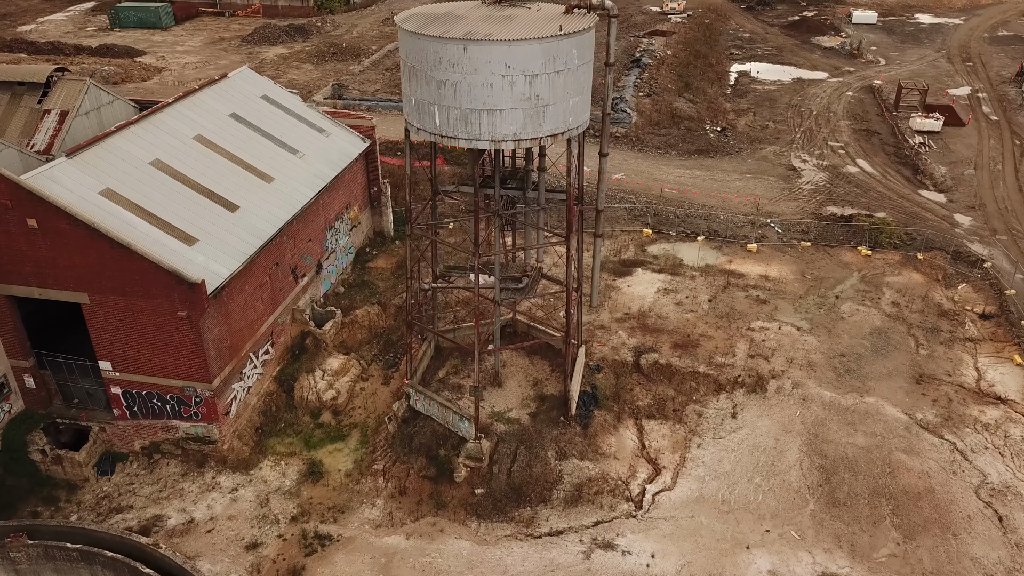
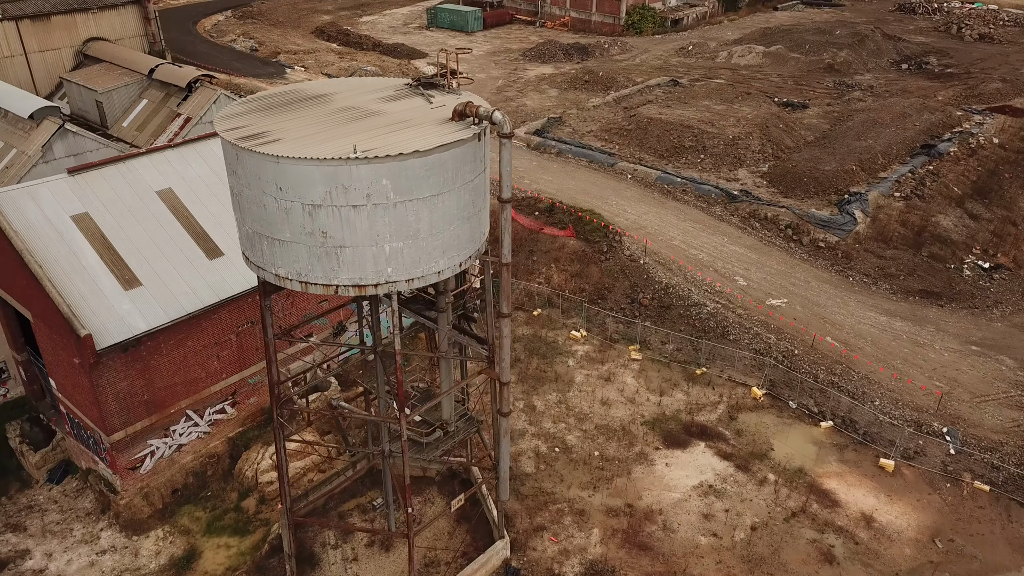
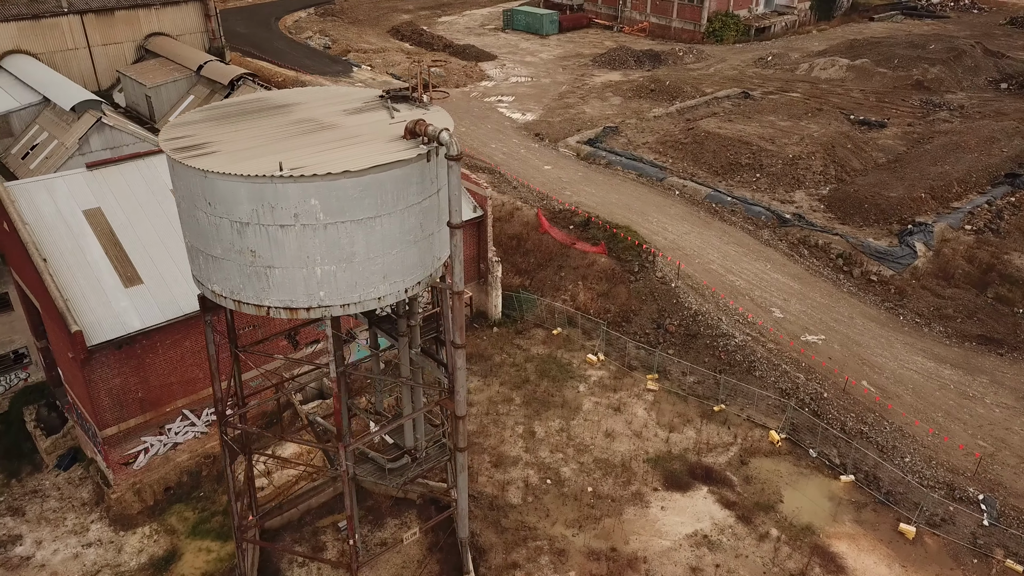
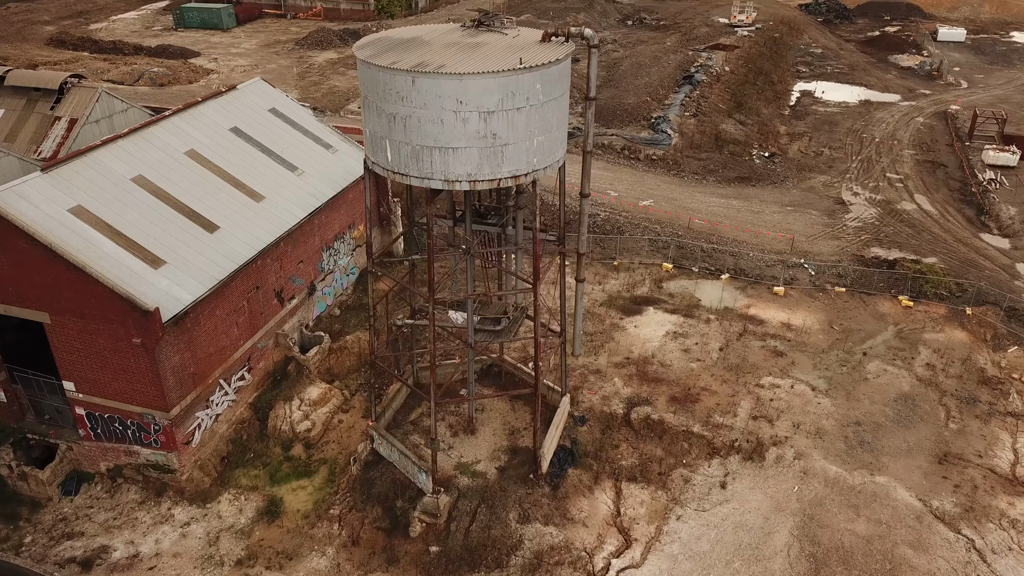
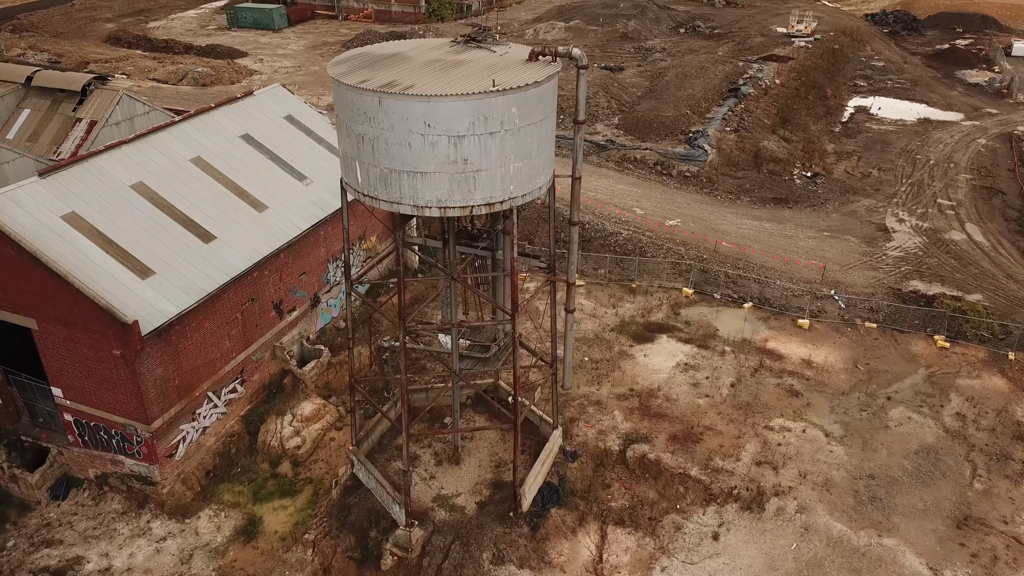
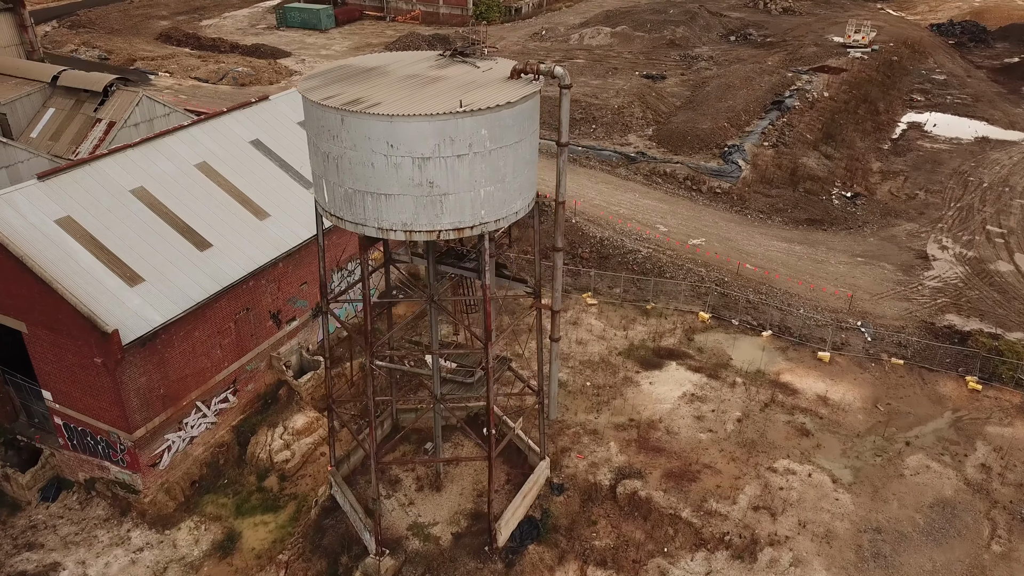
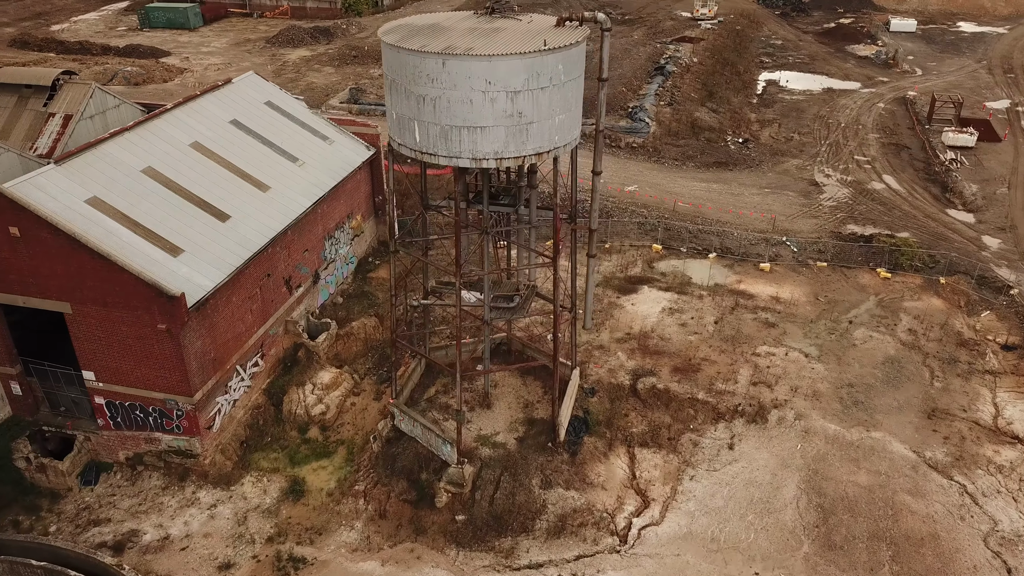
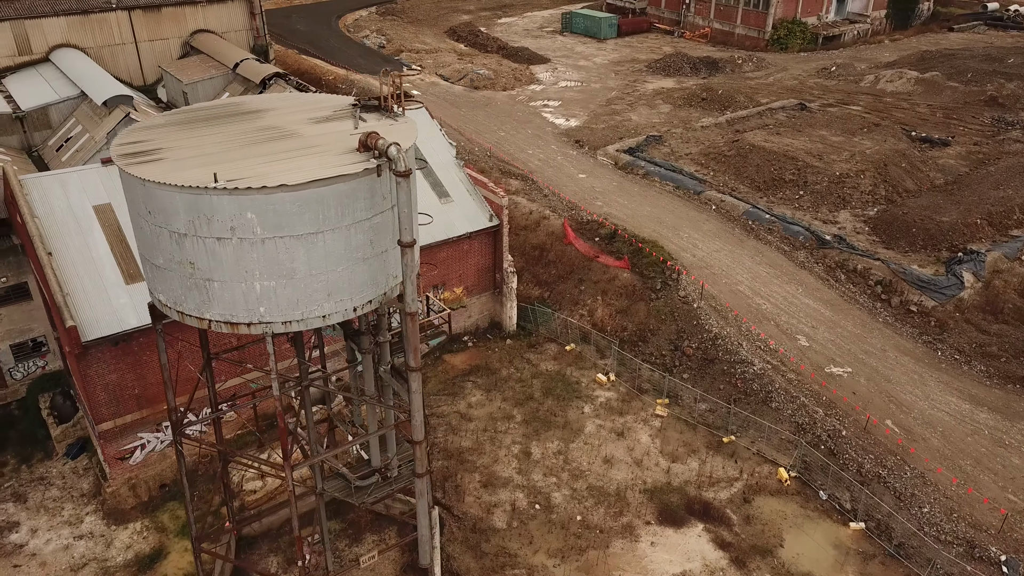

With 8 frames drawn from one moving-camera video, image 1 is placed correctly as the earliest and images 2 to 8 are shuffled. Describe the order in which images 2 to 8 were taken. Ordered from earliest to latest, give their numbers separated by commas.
7, 4, 5, 6, 2, 3, 8
